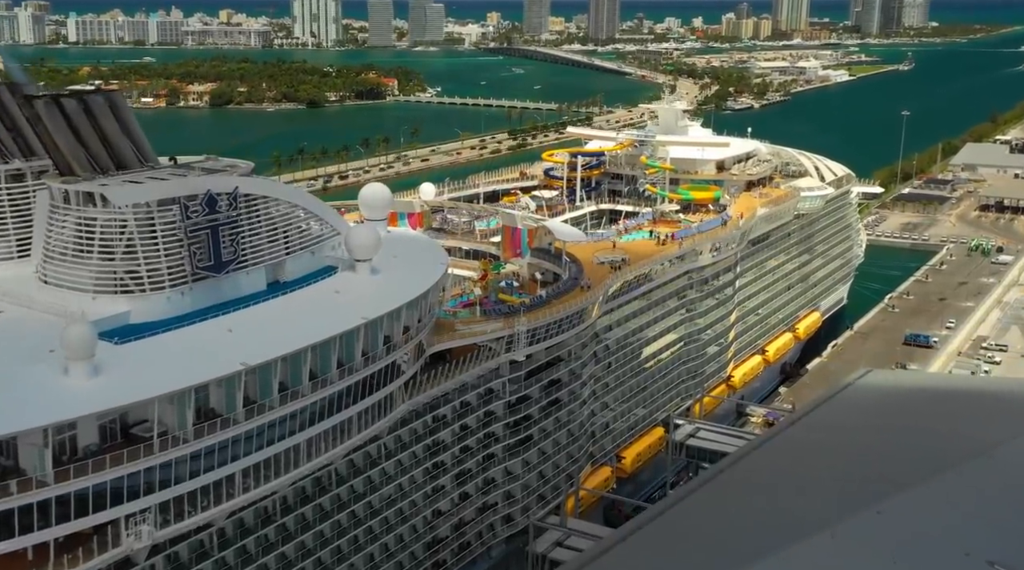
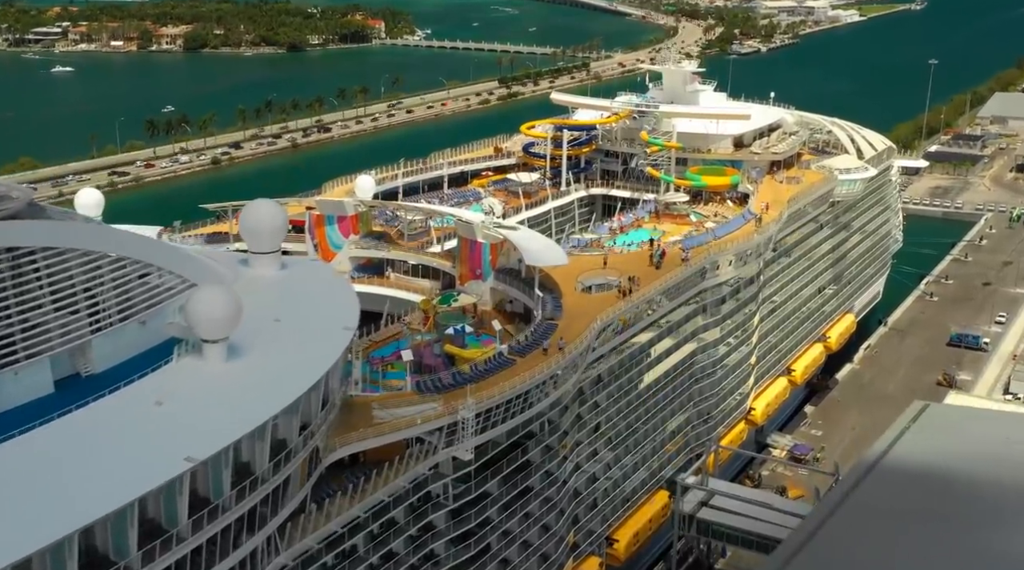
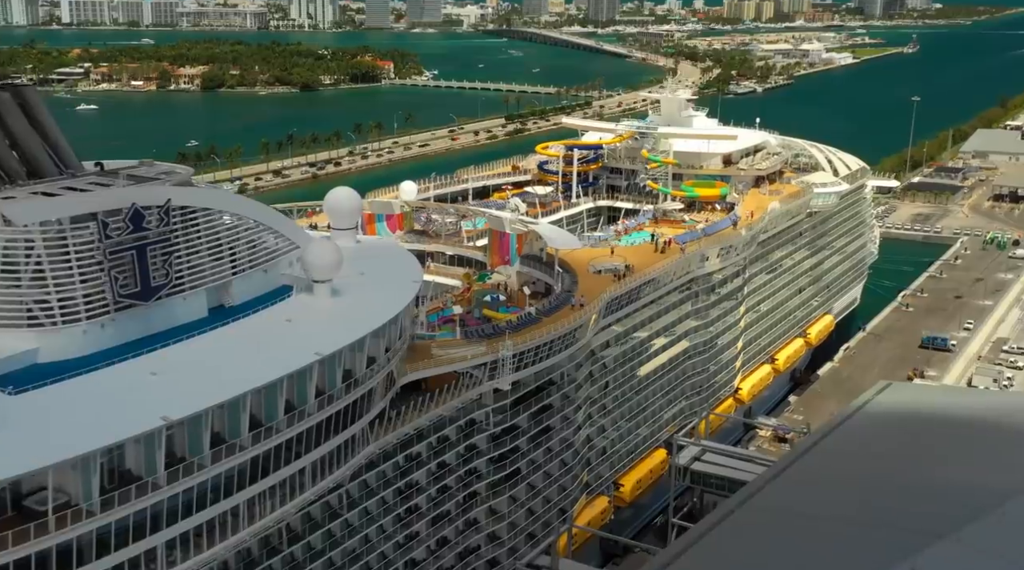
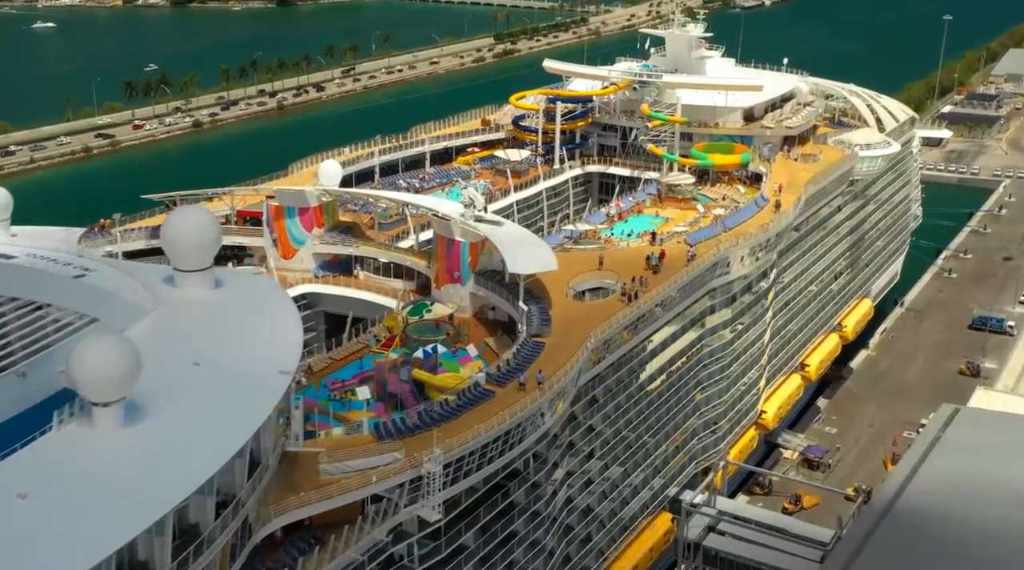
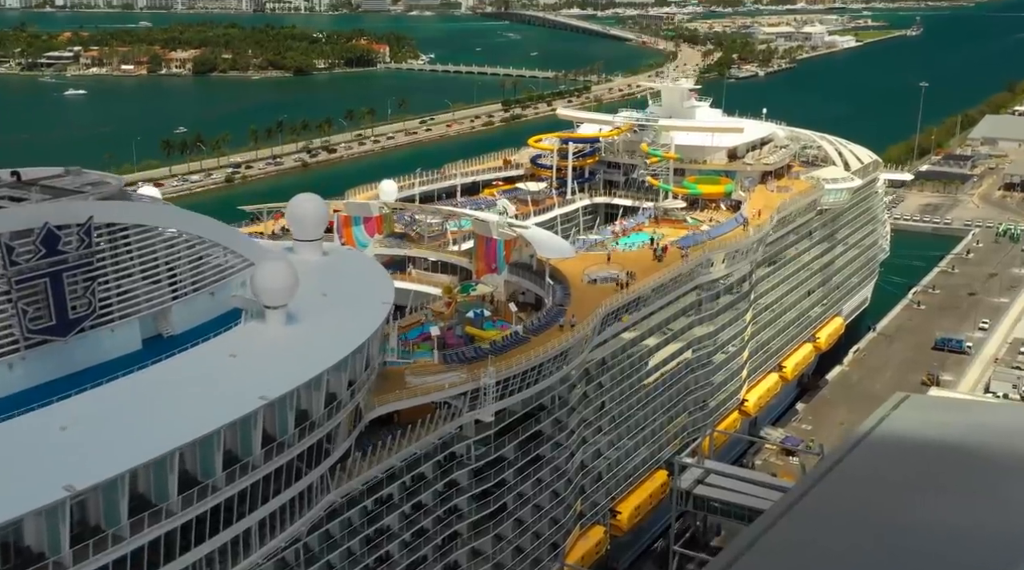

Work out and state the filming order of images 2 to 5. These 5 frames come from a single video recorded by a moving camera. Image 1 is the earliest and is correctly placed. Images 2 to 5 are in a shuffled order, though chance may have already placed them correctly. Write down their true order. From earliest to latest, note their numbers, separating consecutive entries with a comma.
3, 5, 2, 4
